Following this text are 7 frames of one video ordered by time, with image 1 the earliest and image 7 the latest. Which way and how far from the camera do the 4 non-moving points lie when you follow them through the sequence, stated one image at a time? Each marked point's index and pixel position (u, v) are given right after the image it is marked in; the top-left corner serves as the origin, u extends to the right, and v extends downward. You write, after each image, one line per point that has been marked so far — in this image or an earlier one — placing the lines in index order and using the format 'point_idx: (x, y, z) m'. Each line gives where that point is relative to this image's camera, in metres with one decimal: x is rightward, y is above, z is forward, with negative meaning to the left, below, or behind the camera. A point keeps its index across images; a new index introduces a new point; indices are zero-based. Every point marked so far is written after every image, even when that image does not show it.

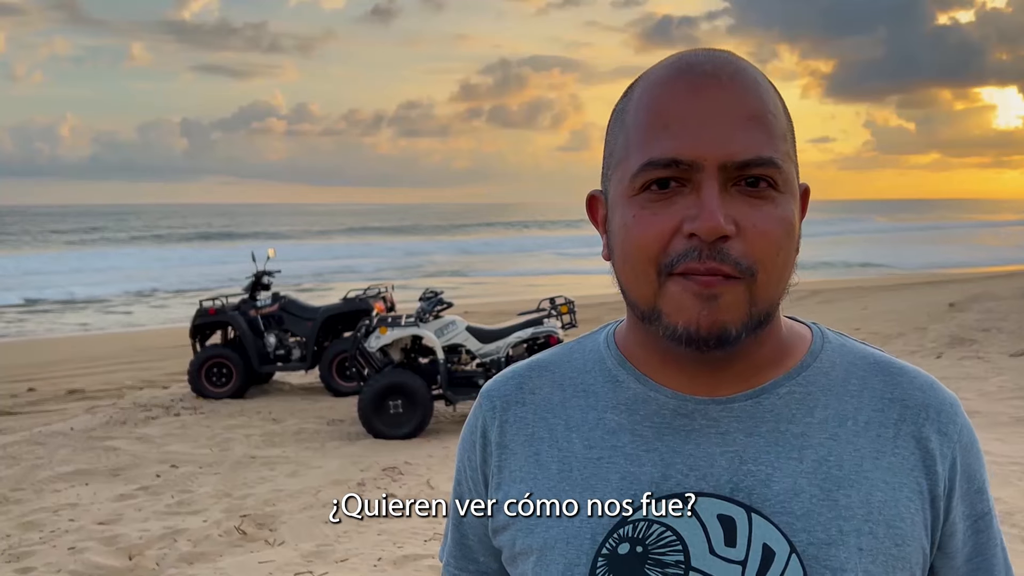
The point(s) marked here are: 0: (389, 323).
0: (-0.9, -0.3, +7.3) m
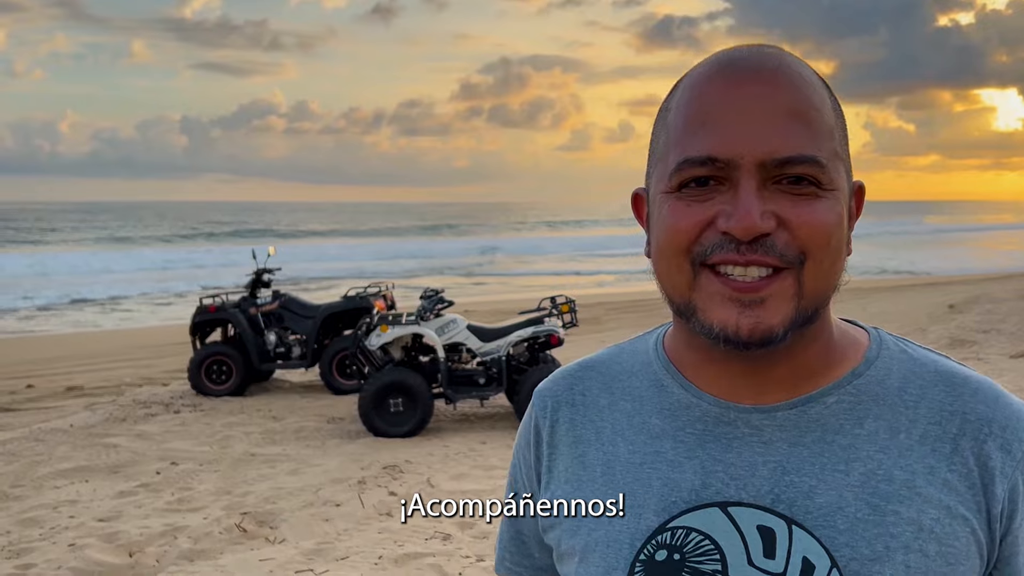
0: (-0.9, -0.3, +7.3) m
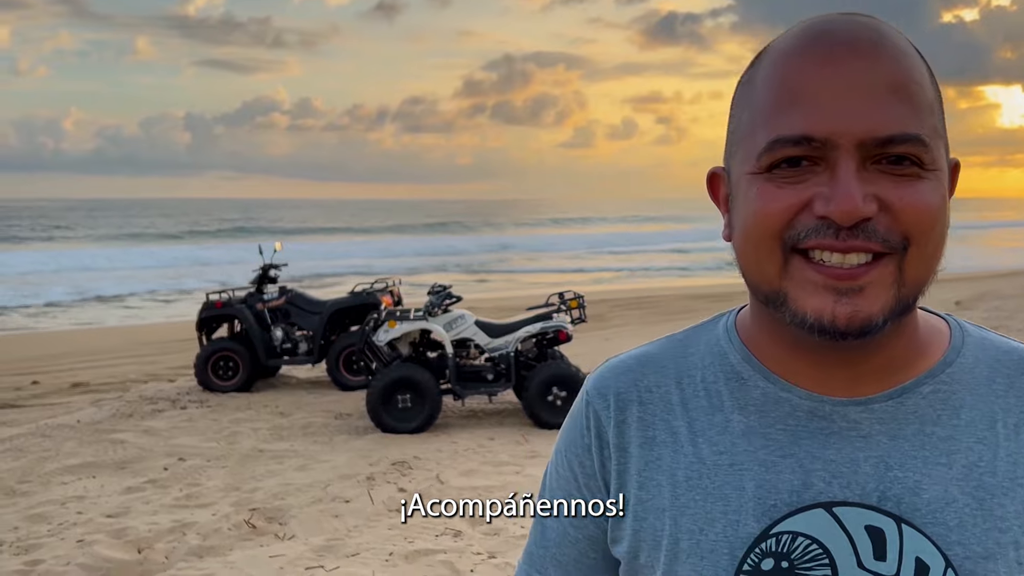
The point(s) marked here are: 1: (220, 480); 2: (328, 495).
0: (-0.9, -0.2, +7.2) m
1: (-1.8, -1.2, +5.8) m
2: (-1.0, -1.2, +5.4) m
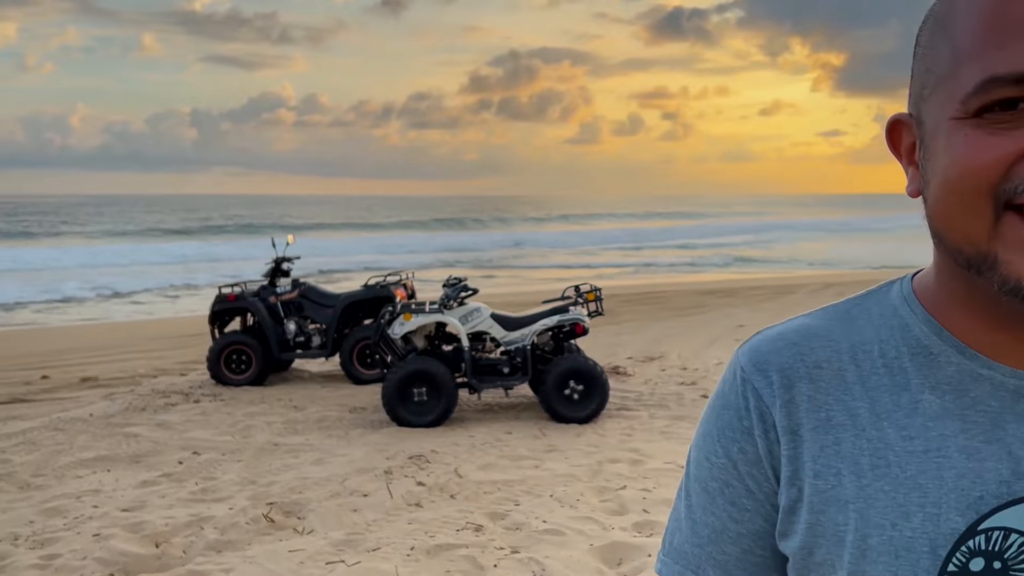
0: (-0.7, -0.2, +7.2) m
1: (-1.7, -1.1, +5.7) m
2: (-0.9, -1.1, +5.3) m
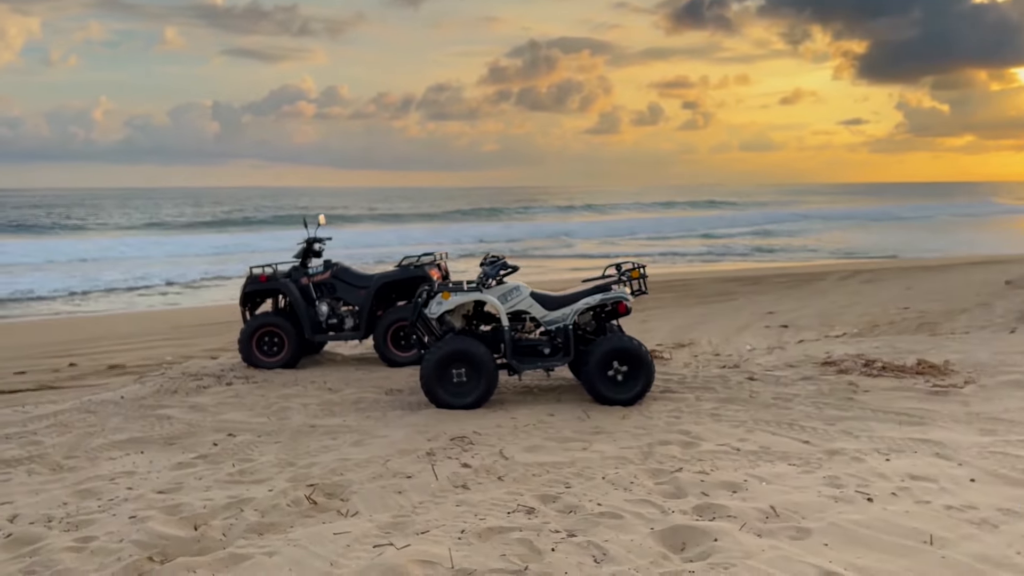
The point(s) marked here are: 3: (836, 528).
0: (-0.4, 0.0, +6.9) m
1: (-1.4, -1.0, +5.5) m
2: (-0.7, -1.0, +5.1) m
3: (+1.4, -1.0, +4.2) m
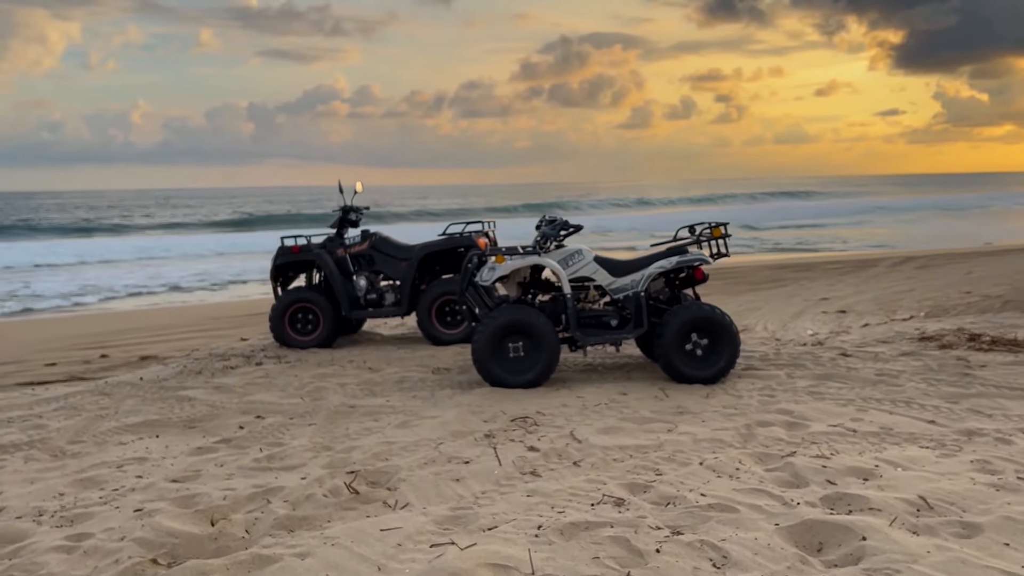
0: (0.0, +0.2, +6.1) m
1: (-1.0, -0.8, +4.7) m
2: (-0.3, -0.8, +4.3) m
3: (+1.7, -0.8, +3.3) m
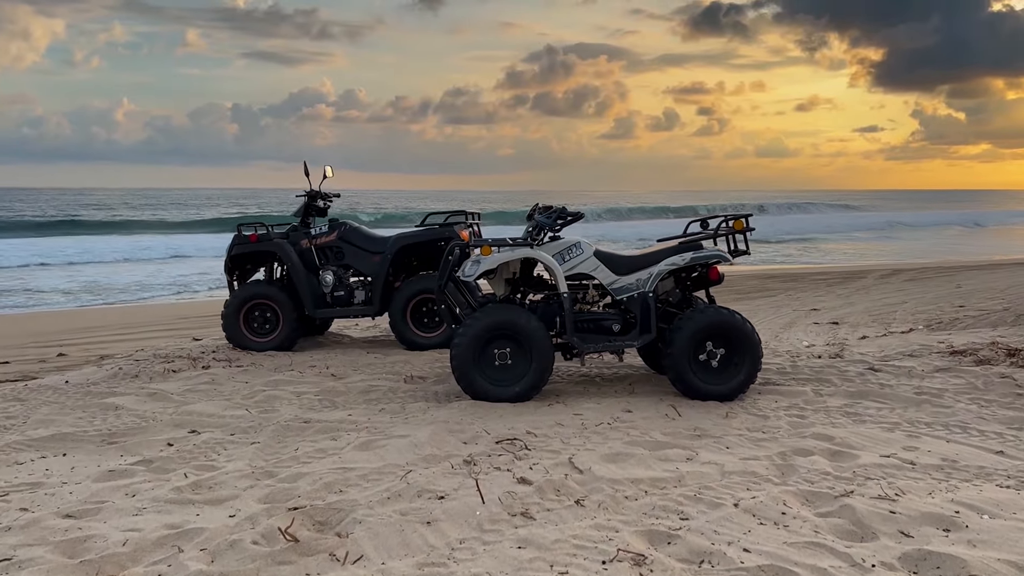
0: (-0.1, +0.2, +5.3) m
1: (-1.1, -0.7, +3.9) m
2: (-0.4, -0.7, +3.4) m
3: (+1.7, -0.8, +2.5) m
